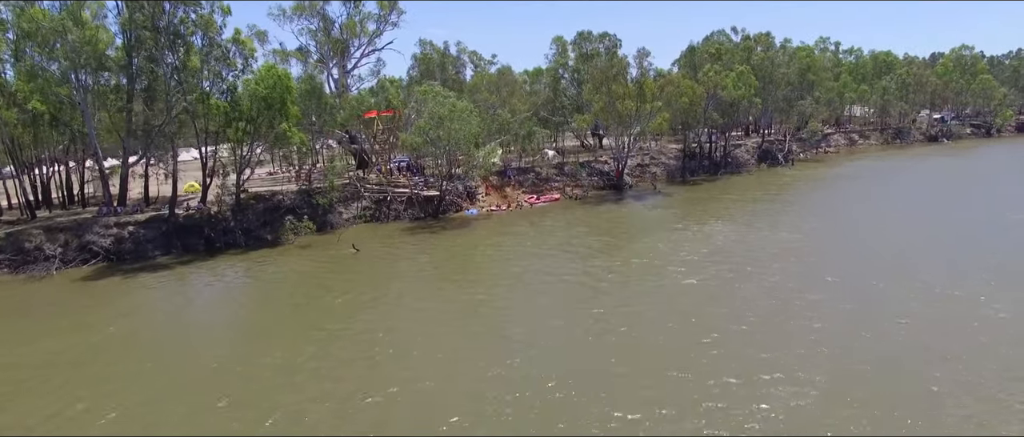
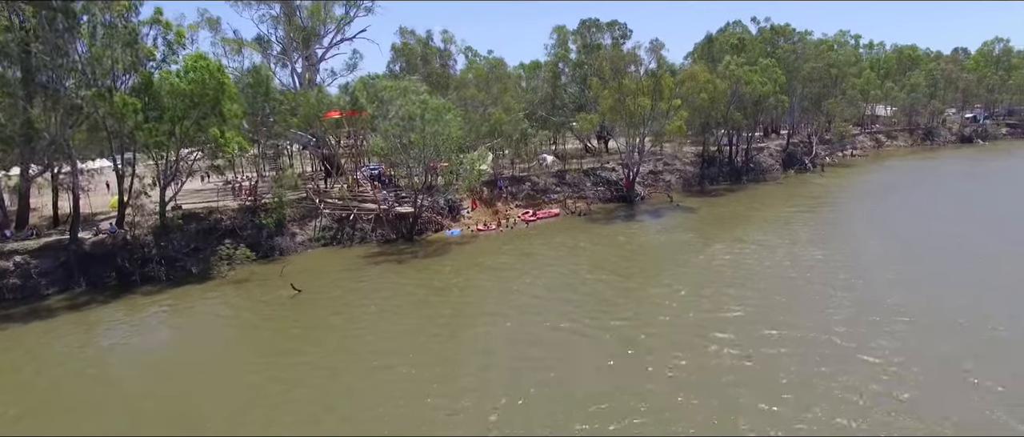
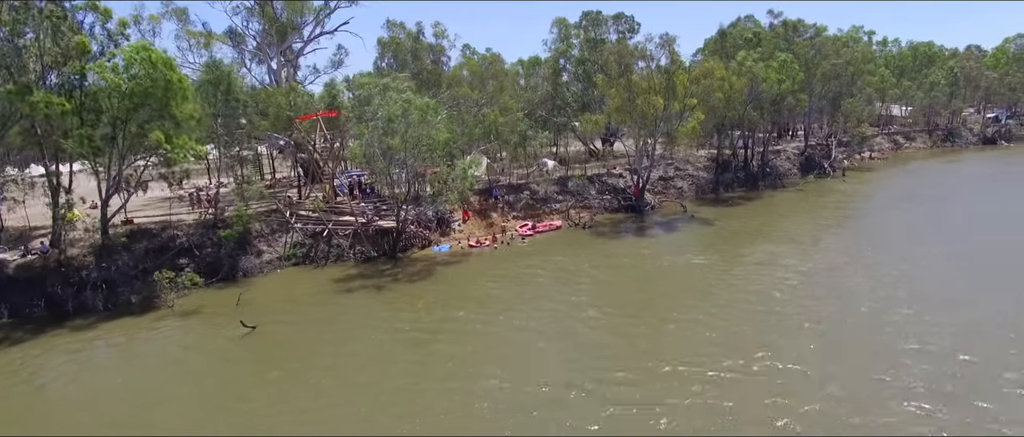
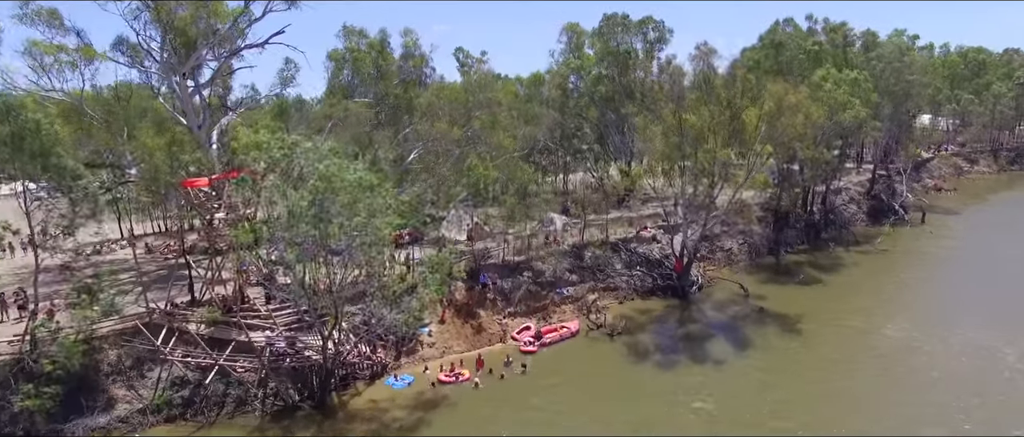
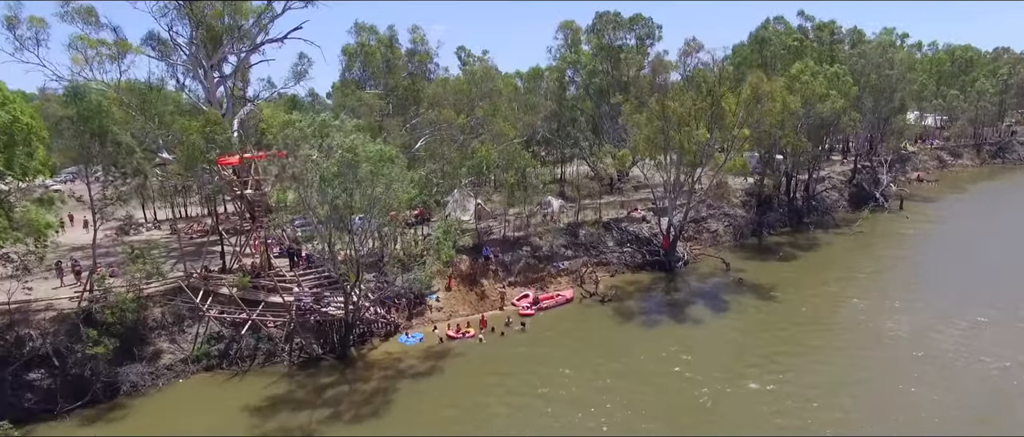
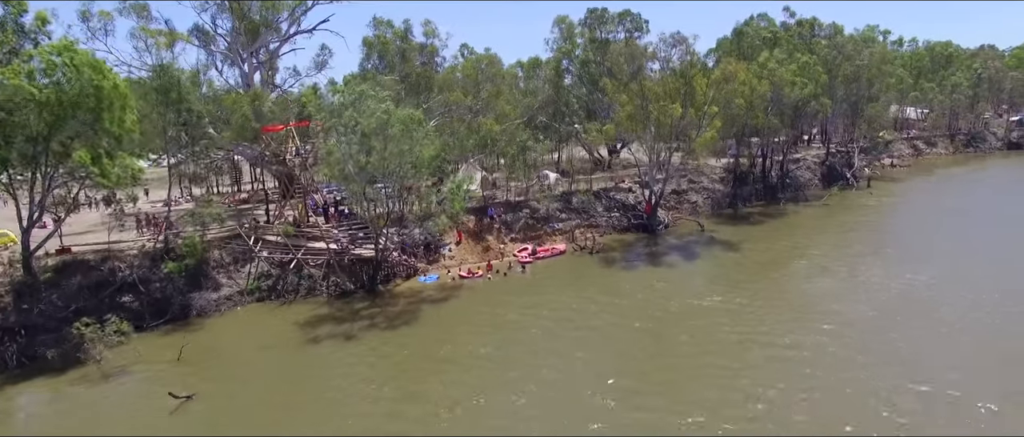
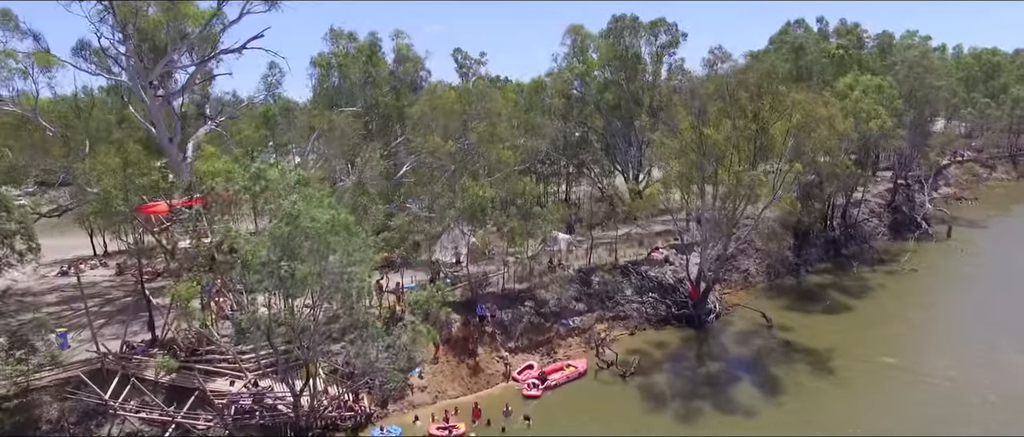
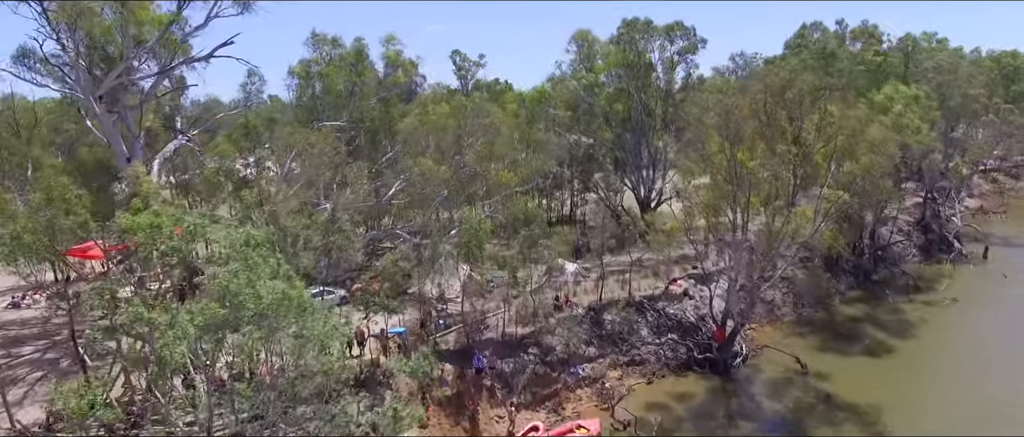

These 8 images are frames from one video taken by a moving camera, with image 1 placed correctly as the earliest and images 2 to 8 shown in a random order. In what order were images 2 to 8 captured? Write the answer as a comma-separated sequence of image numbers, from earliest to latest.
2, 3, 6, 5, 4, 7, 8
